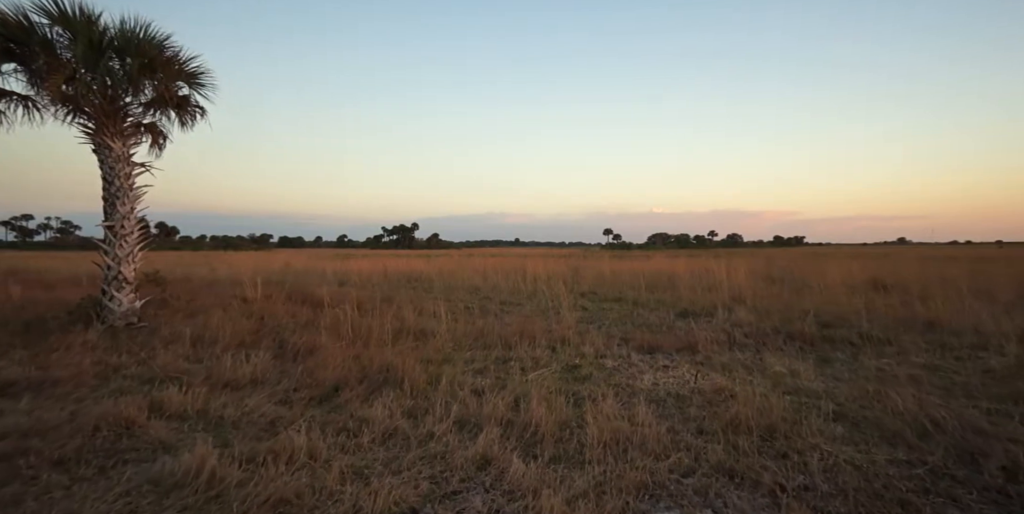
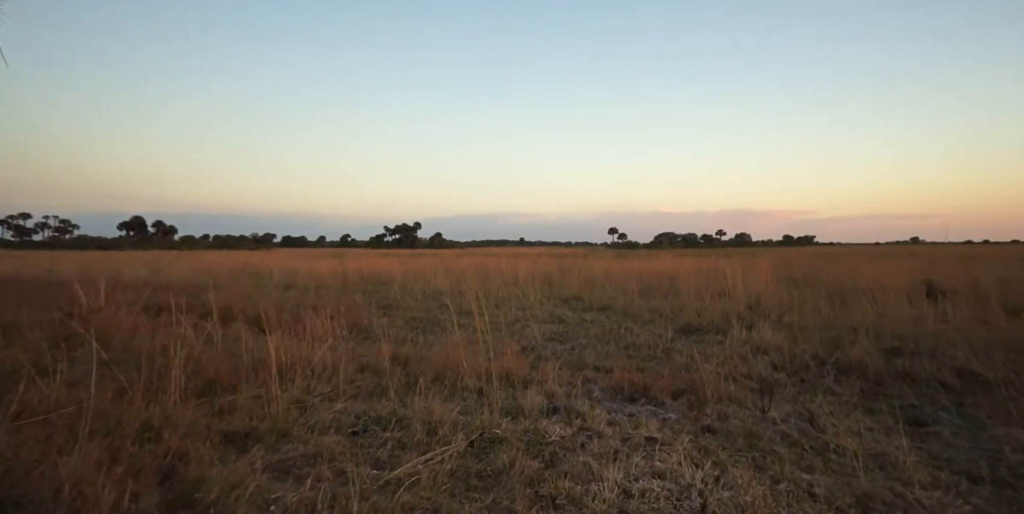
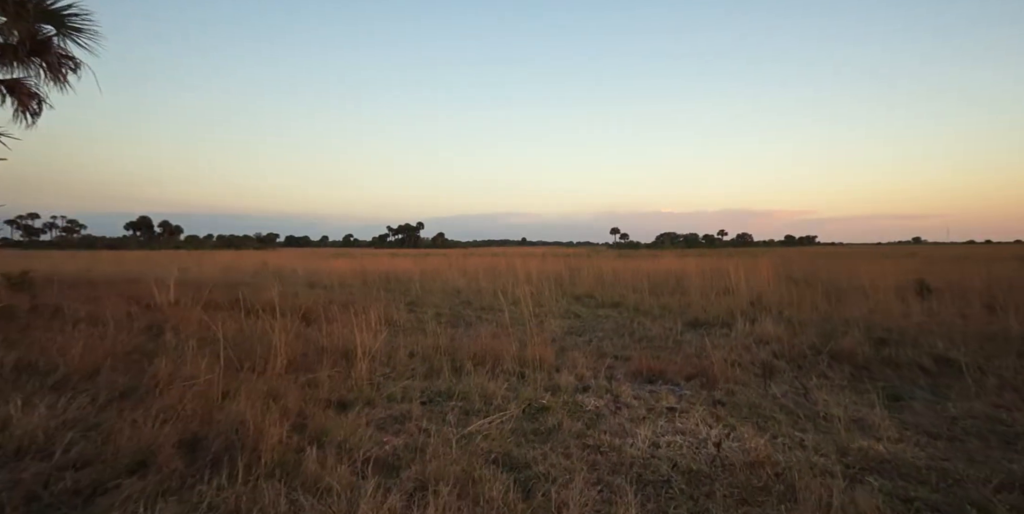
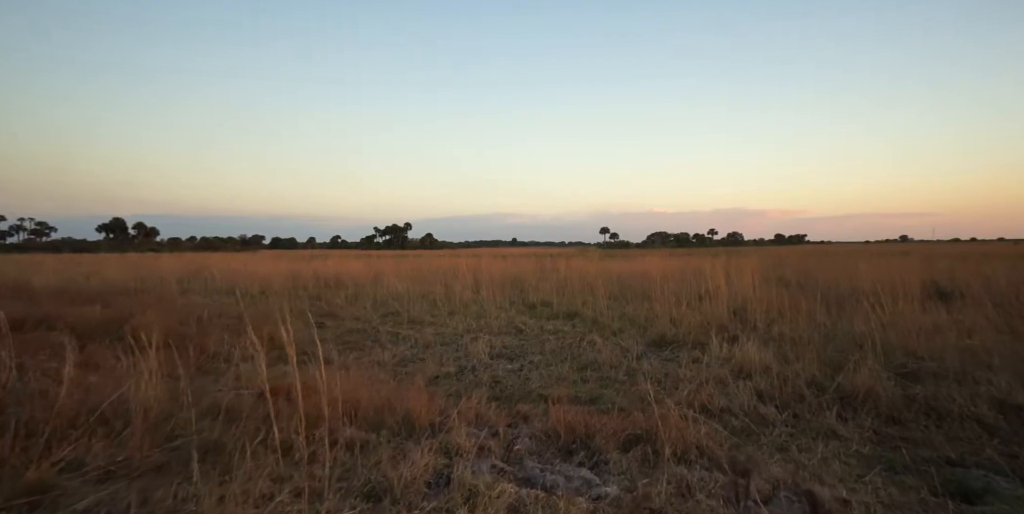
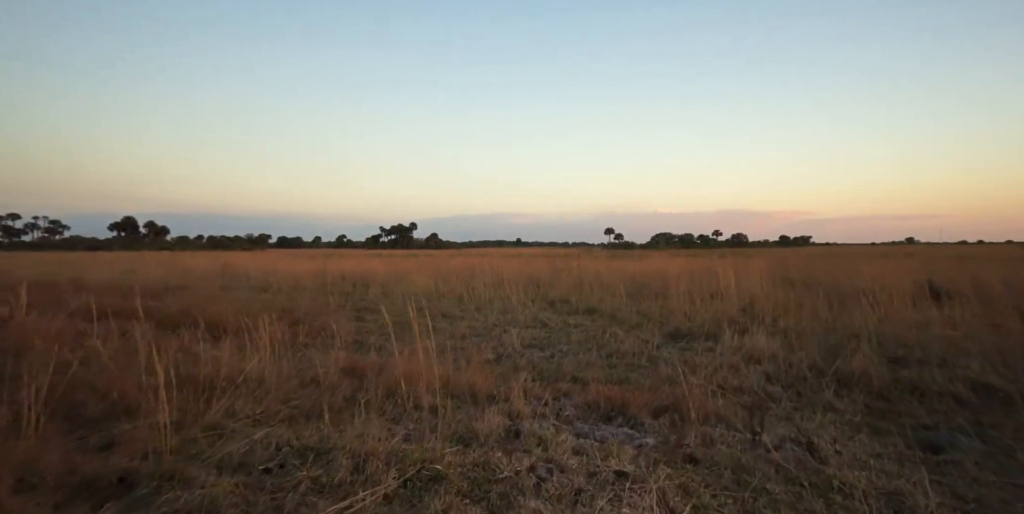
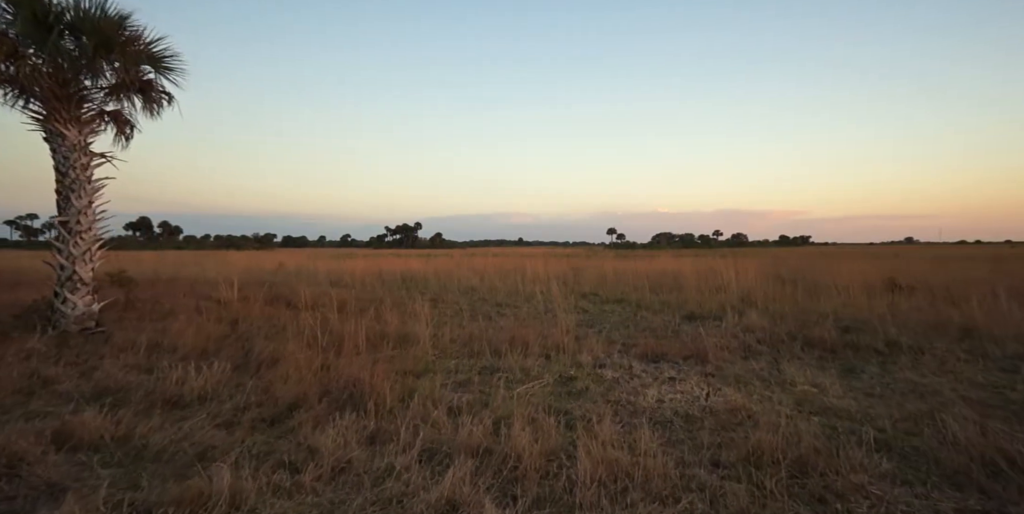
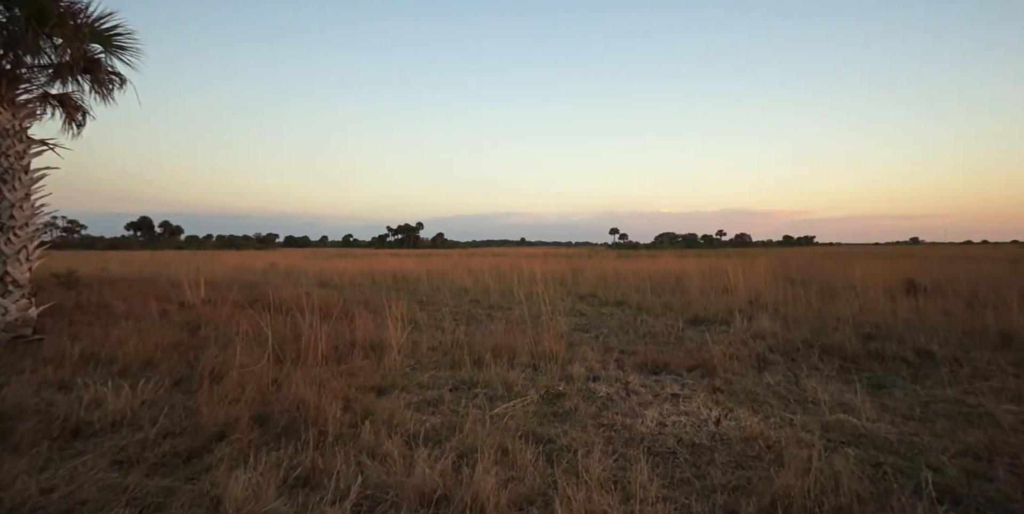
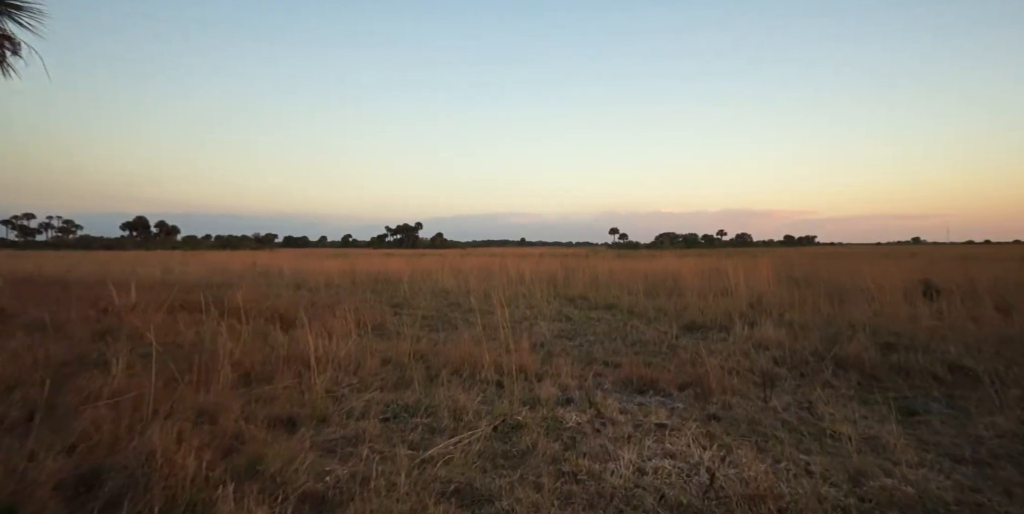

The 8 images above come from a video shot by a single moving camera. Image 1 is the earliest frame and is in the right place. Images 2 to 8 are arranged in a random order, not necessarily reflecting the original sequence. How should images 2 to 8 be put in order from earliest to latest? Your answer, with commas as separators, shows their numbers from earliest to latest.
6, 7, 3, 8, 2, 5, 4
